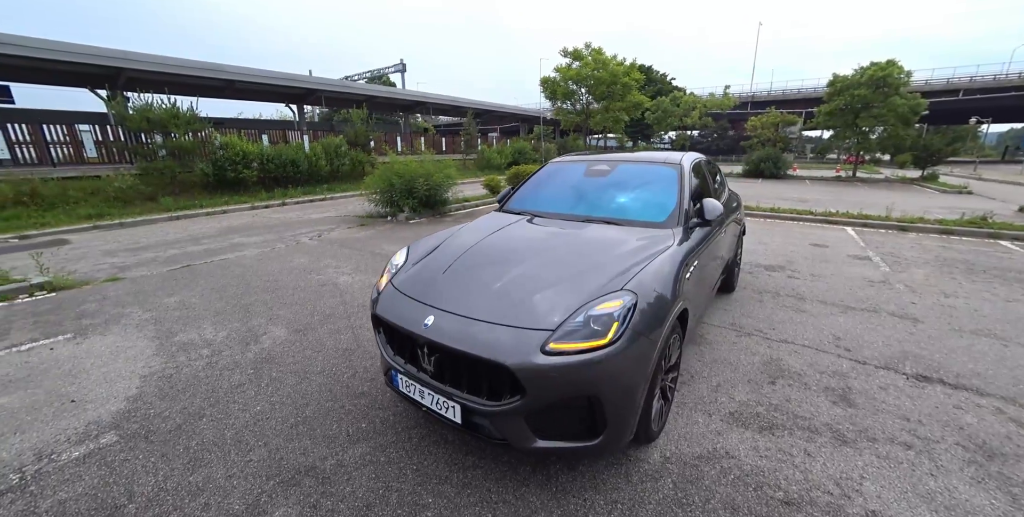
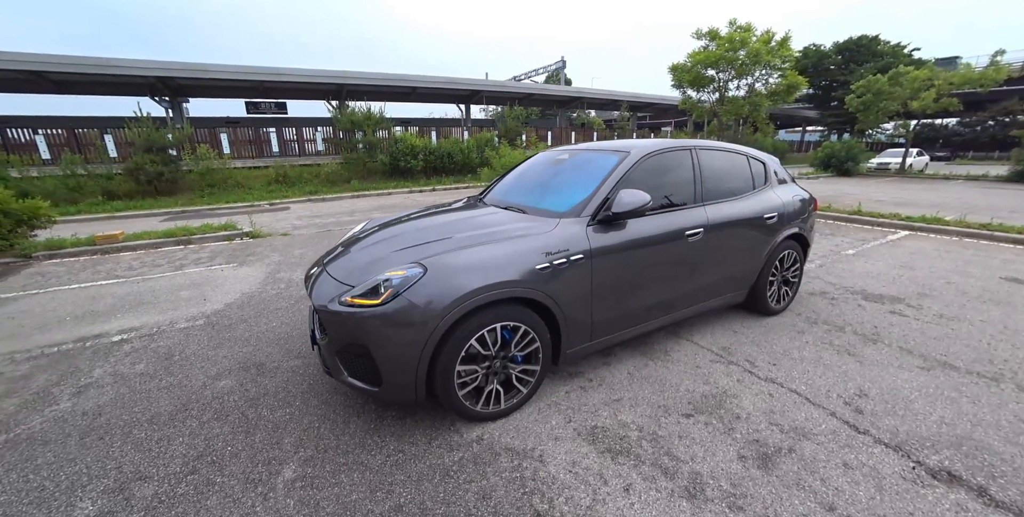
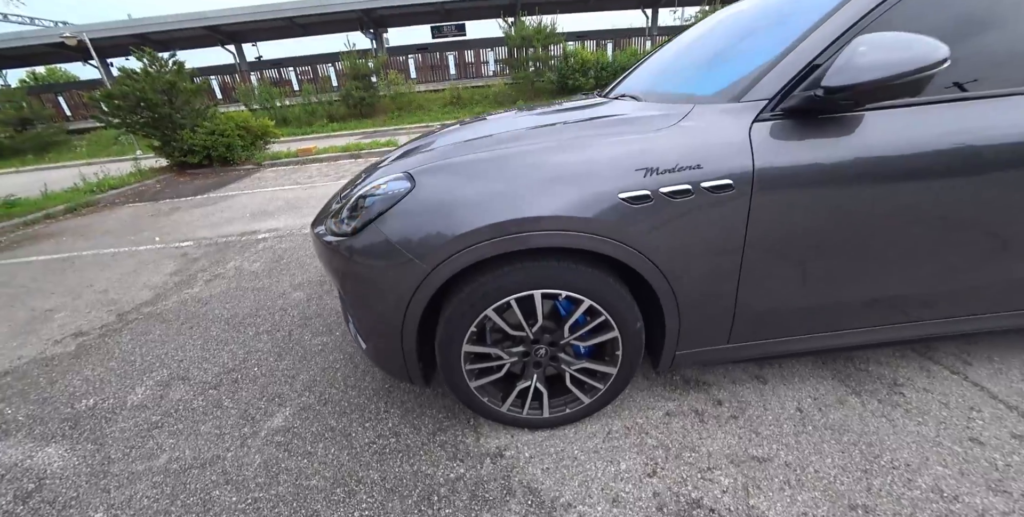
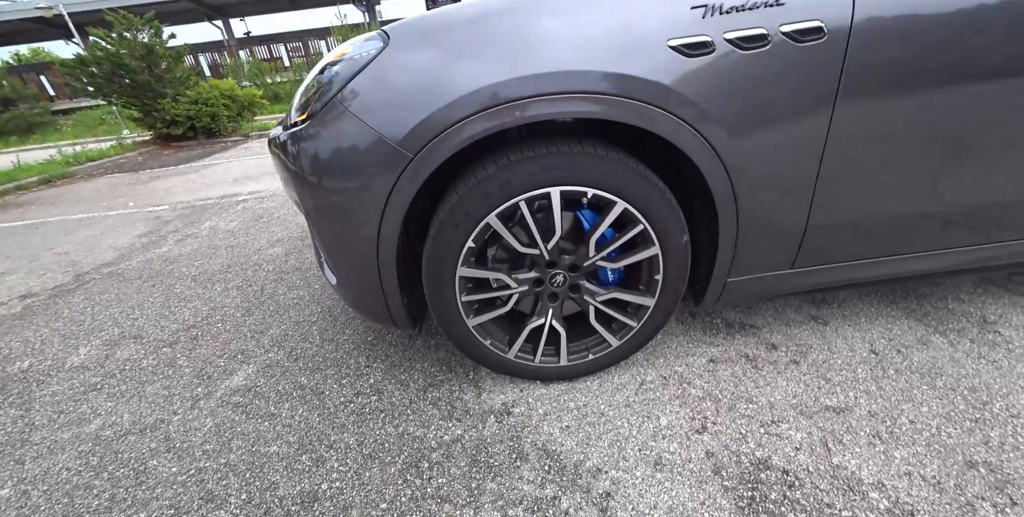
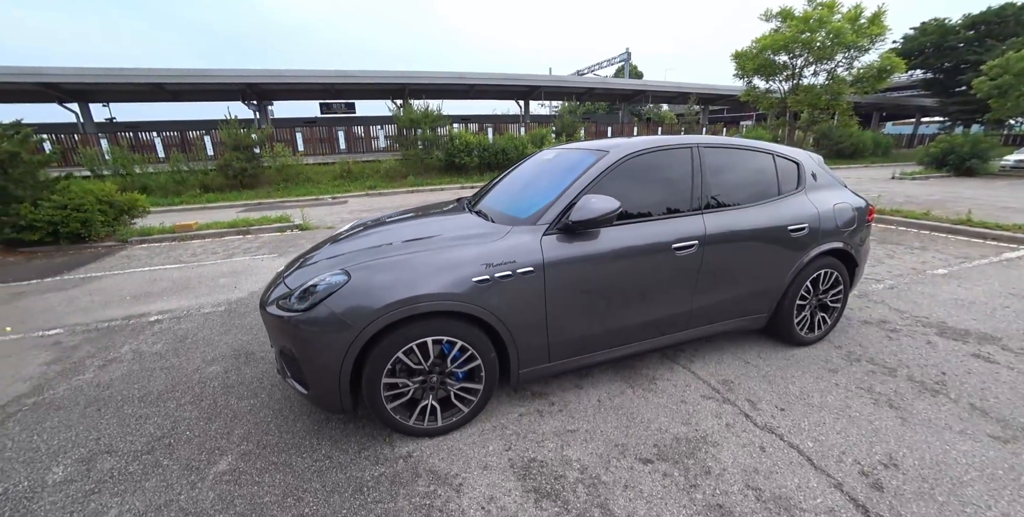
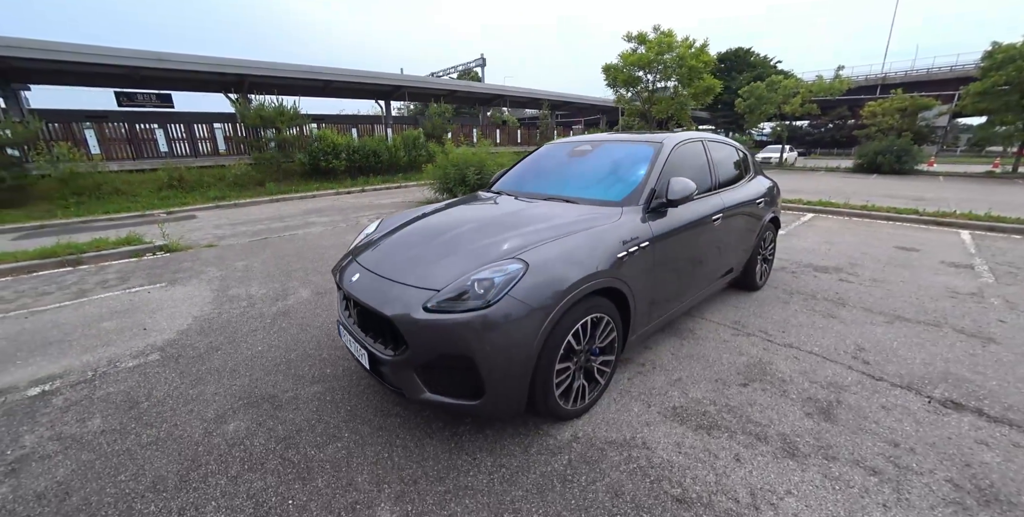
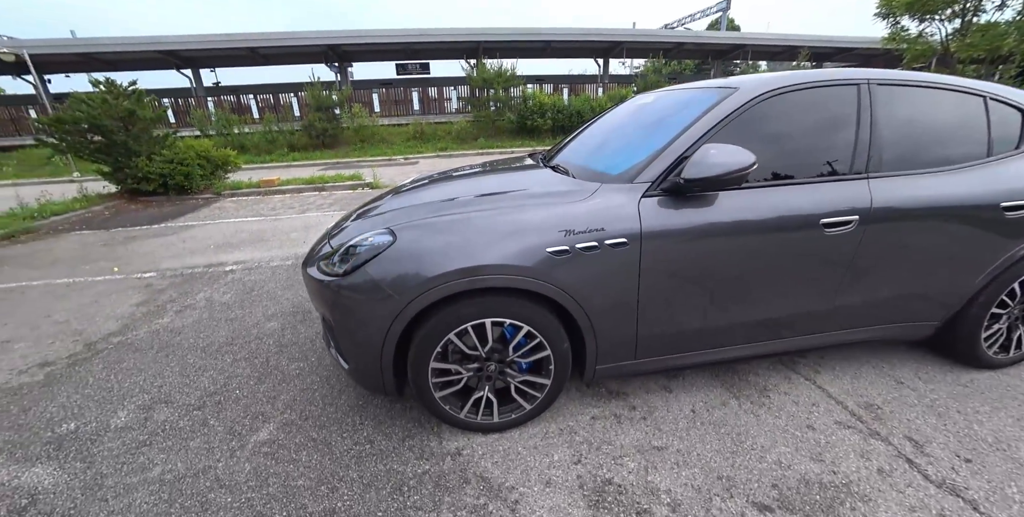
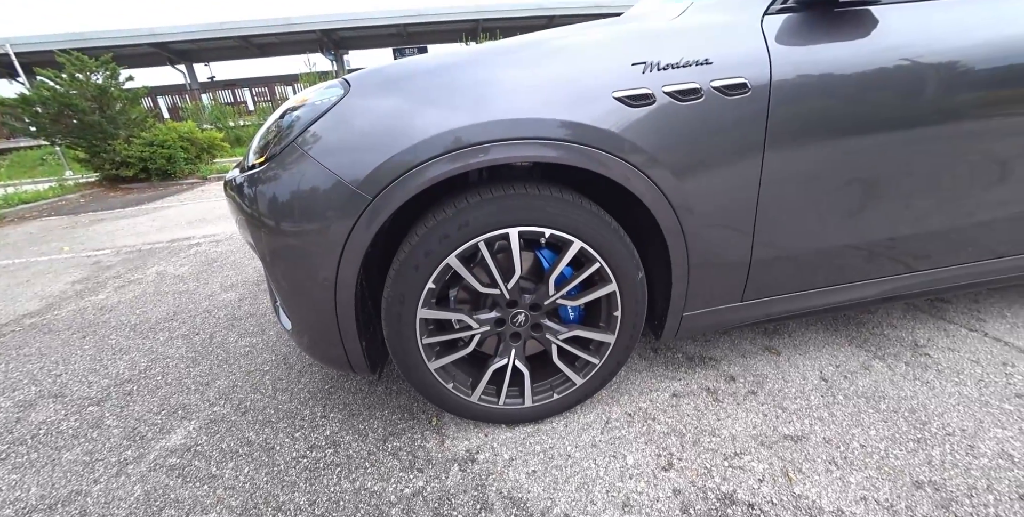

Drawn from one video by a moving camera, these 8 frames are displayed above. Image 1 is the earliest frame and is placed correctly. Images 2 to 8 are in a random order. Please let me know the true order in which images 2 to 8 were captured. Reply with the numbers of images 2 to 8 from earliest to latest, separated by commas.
6, 2, 5, 7, 3, 4, 8
